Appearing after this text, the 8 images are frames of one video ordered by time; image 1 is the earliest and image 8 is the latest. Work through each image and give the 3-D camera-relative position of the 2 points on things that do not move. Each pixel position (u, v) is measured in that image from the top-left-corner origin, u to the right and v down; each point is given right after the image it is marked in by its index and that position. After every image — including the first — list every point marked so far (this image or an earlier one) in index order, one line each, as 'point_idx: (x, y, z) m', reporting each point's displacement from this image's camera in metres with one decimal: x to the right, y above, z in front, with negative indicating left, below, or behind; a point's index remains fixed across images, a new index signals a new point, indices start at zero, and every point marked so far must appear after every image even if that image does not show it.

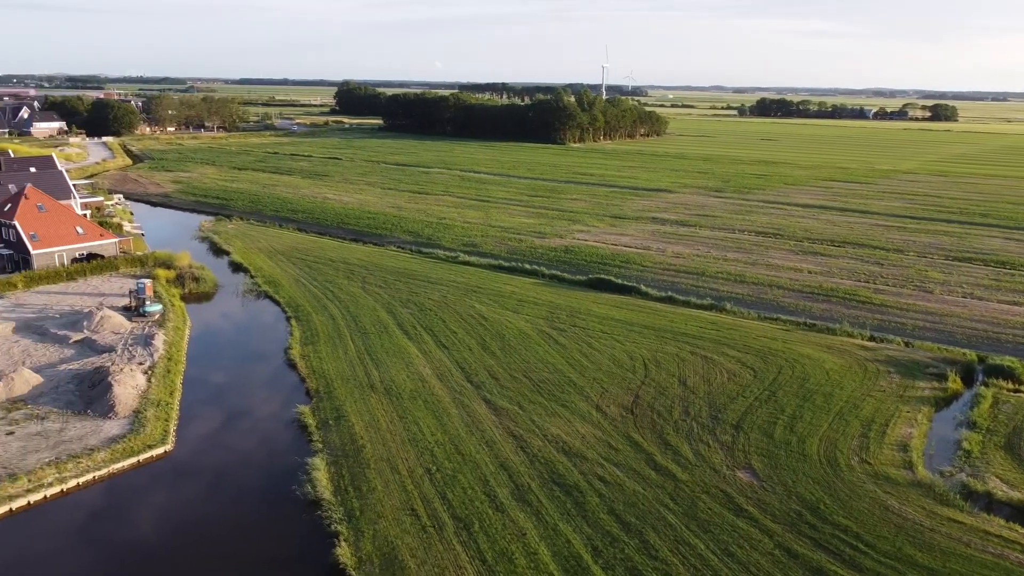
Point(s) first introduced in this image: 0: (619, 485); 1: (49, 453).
0: (+2.3, -4.2, +17.5) m
1: (-10.7, -3.8, +18.7) m
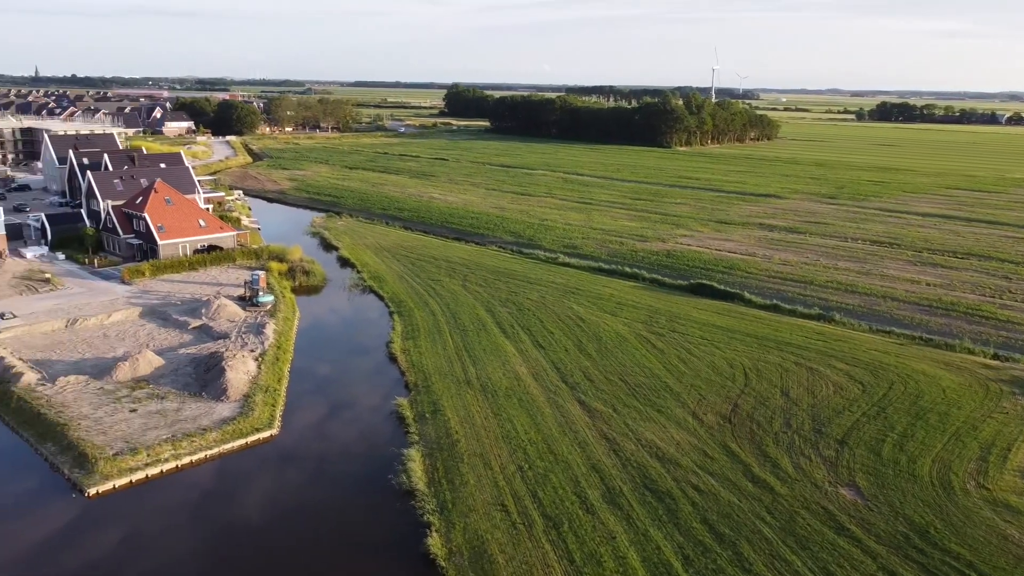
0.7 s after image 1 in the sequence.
0: (+4.2, -4.4, +17.1) m
1: (-8.5, -3.5, +19.9) m
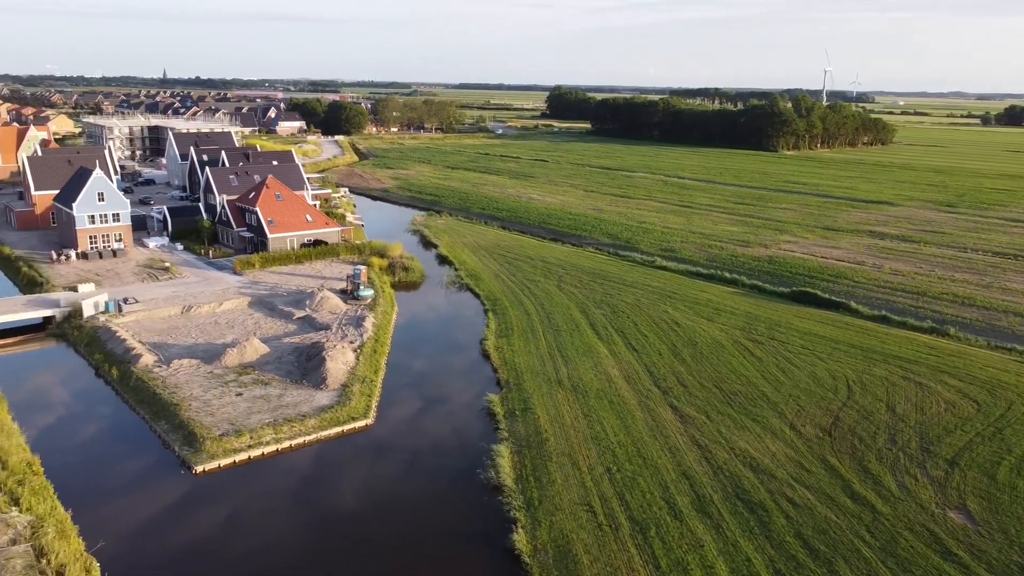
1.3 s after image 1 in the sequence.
0: (+6.0, -4.5, +16.5) m
1: (-6.2, -3.2, +20.8) m
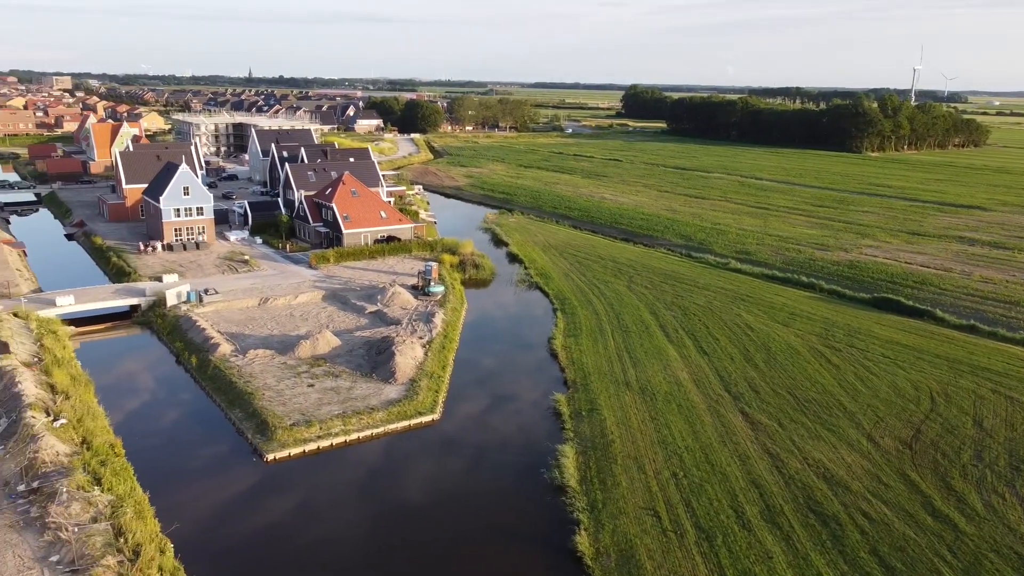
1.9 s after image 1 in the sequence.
0: (+7.3, -4.6, +15.8) m
1: (-4.5, -3.1, +21.2) m
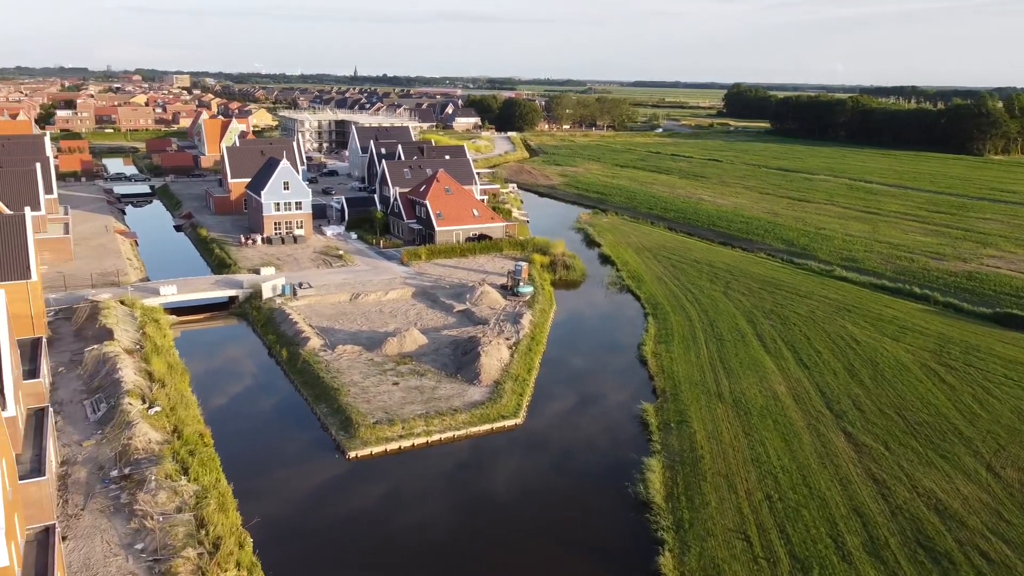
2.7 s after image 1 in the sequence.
0: (+8.7, -4.9, +14.3) m
1: (-2.3, -3.0, +21.0) m
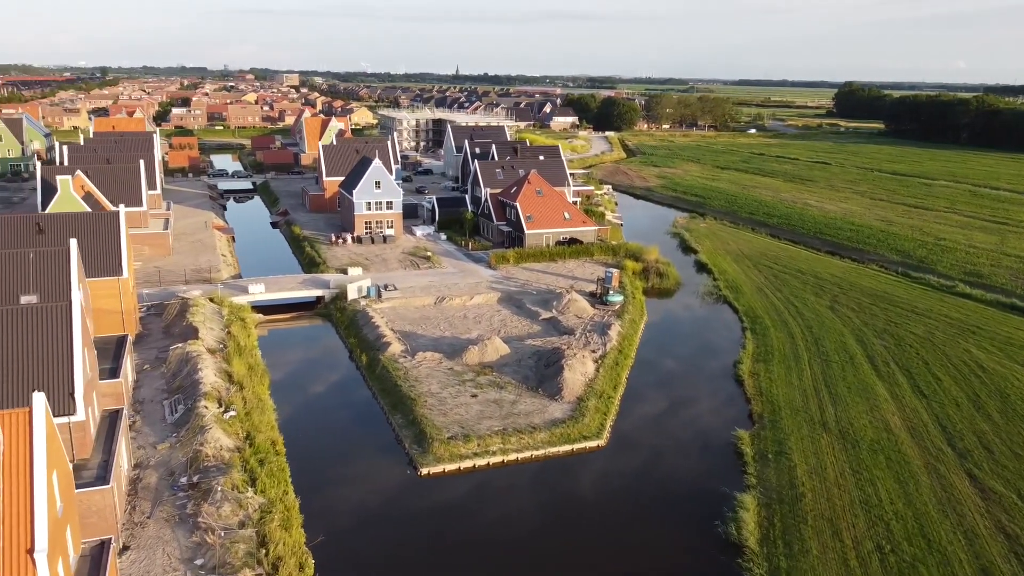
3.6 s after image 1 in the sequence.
0: (+9.9, -5.5, +12.1) m
1: (-0.3, -3.3, +20.0) m
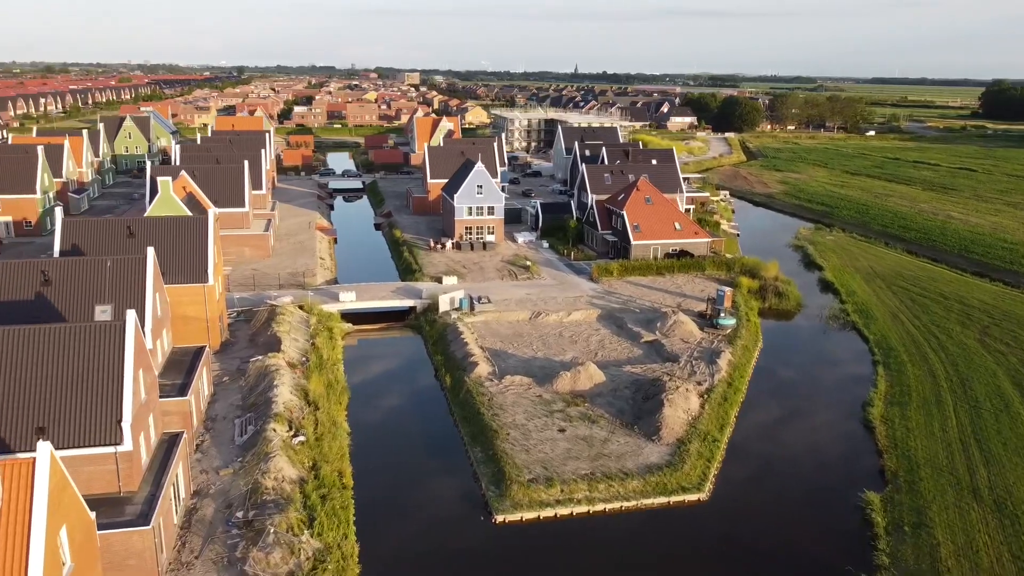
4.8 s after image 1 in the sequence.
0: (+10.6, -6.4, +8.7) m
1: (+1.7, -3.9, +17.9) m
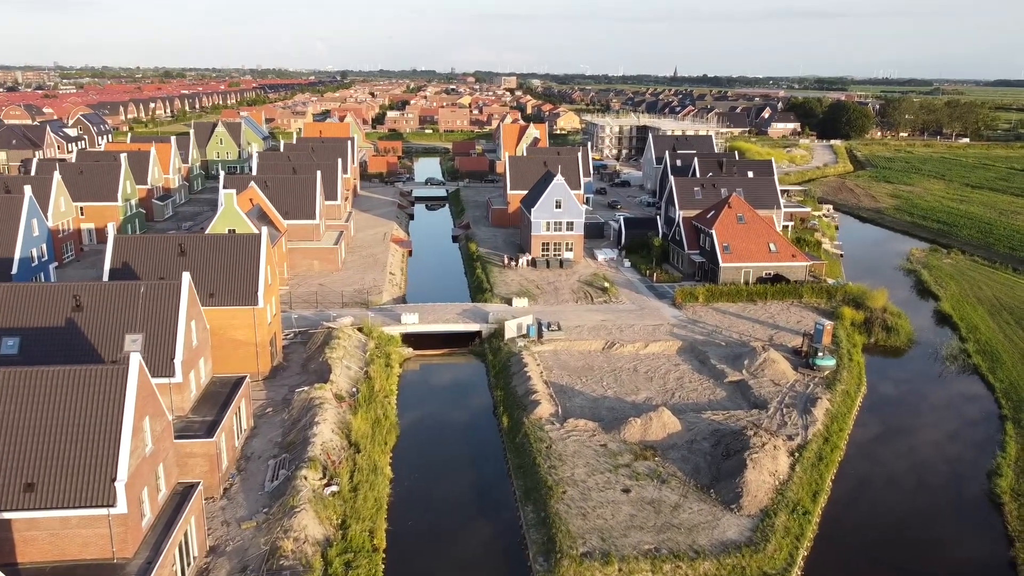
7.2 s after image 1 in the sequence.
0: (+10.5, -7.4, +5.4) m
1: (+2.7, -4.7, +15.6) m
